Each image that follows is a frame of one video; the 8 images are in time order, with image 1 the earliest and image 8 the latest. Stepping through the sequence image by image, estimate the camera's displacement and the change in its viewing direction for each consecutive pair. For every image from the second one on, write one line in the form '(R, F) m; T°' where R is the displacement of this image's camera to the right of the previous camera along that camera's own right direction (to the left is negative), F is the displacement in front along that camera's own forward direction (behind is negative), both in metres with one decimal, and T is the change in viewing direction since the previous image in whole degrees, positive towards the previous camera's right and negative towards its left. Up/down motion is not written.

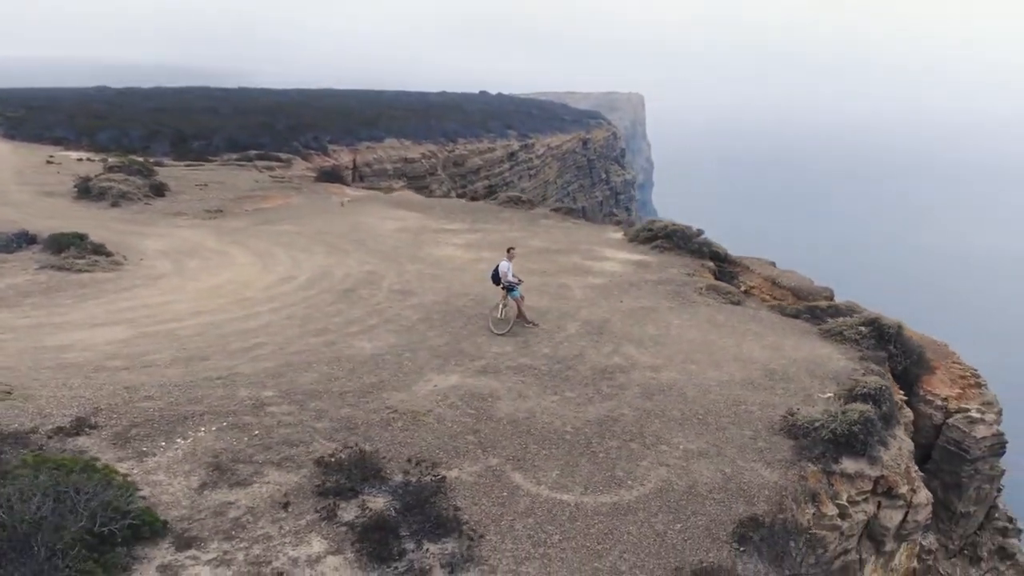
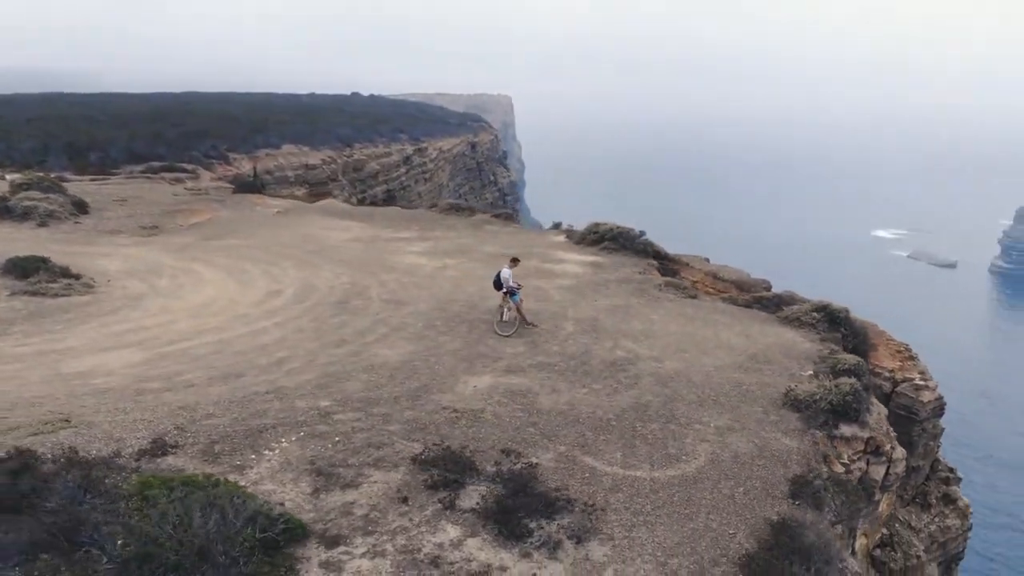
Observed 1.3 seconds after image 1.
(-2.6, -1.0) m; +9°
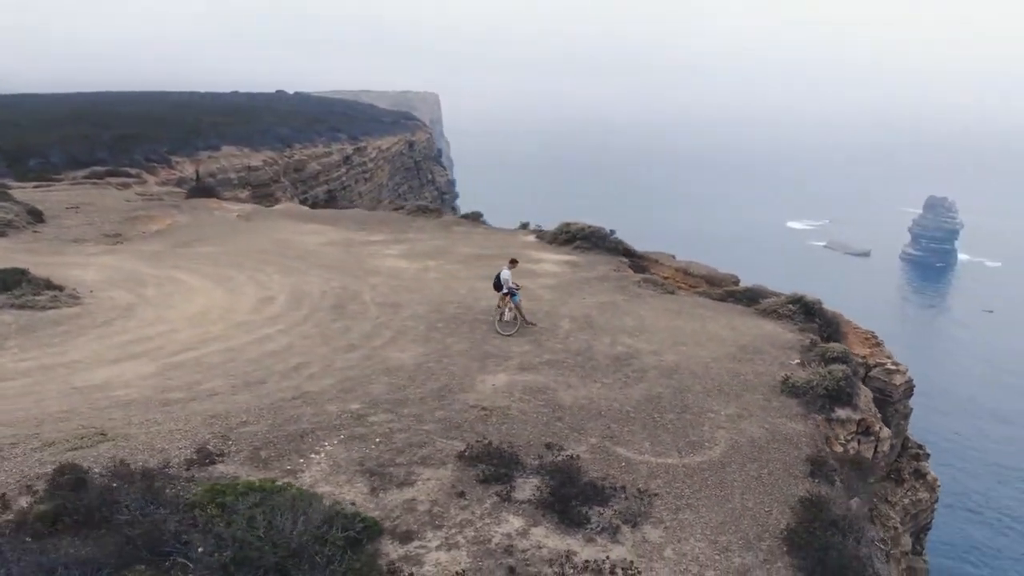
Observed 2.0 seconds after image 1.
(-1.5, -0.5) m; +5°
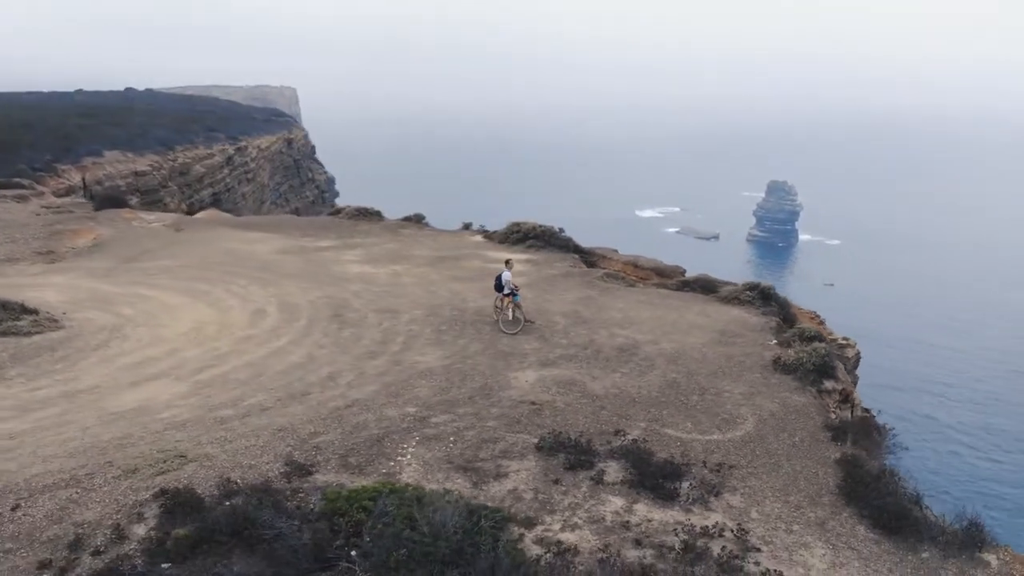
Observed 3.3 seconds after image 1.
(-3.0, -0.7) m; +10°
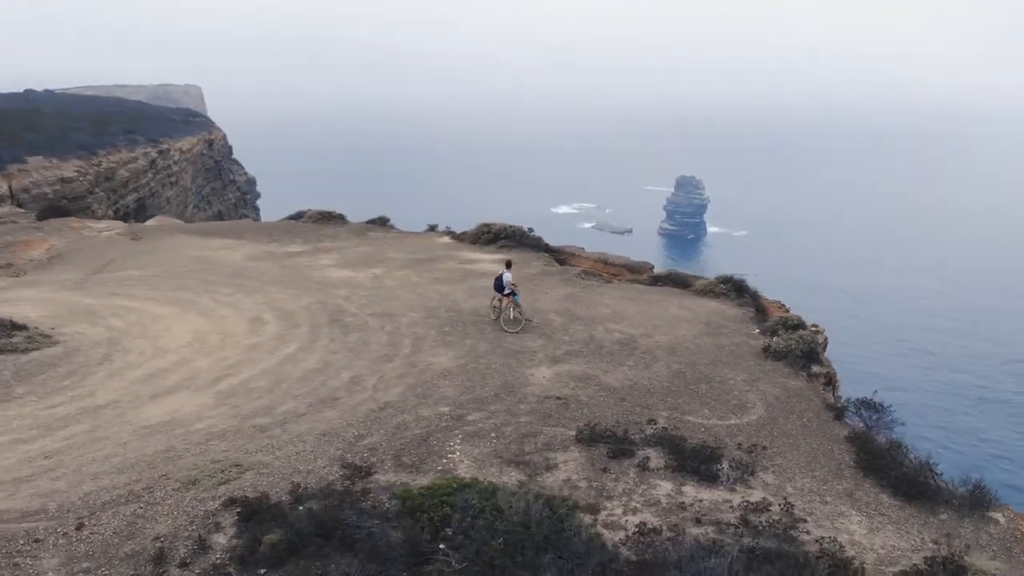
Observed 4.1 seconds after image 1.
(-1.9, -0.5) m; +6°
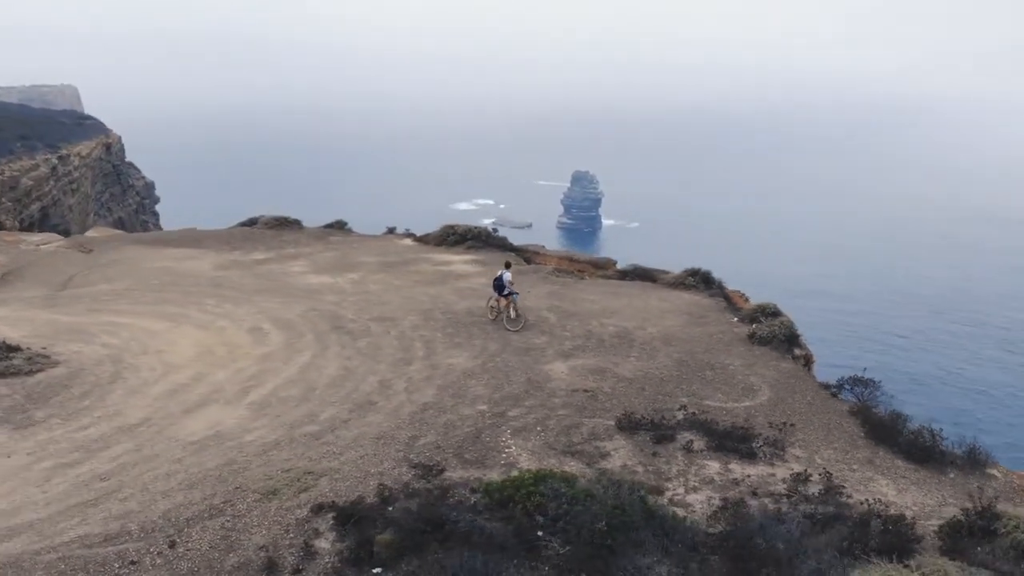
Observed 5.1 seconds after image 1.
(-2.4, -0.5) m; +8°
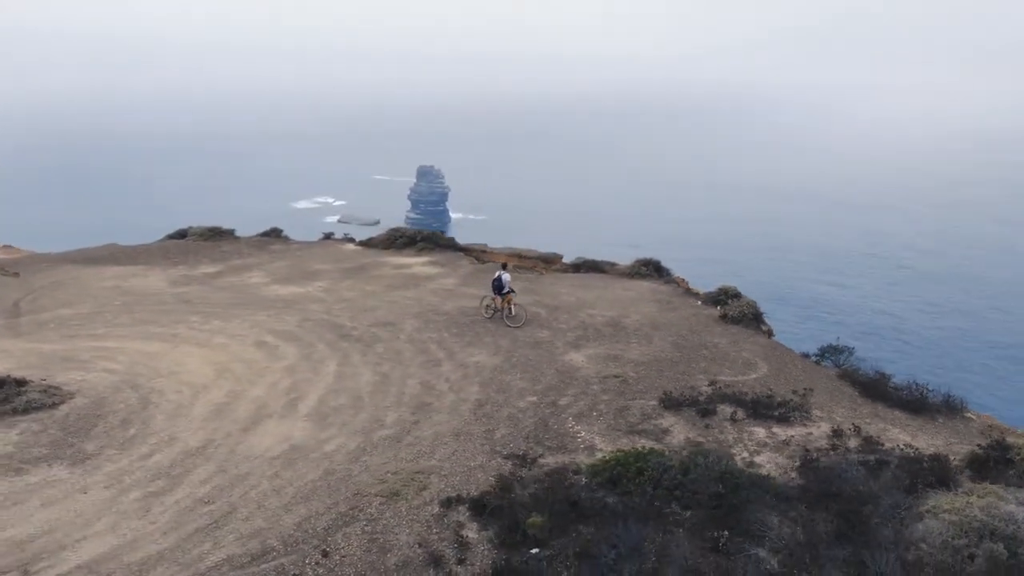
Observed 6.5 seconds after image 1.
(-3.8, -0.7) m; +11°
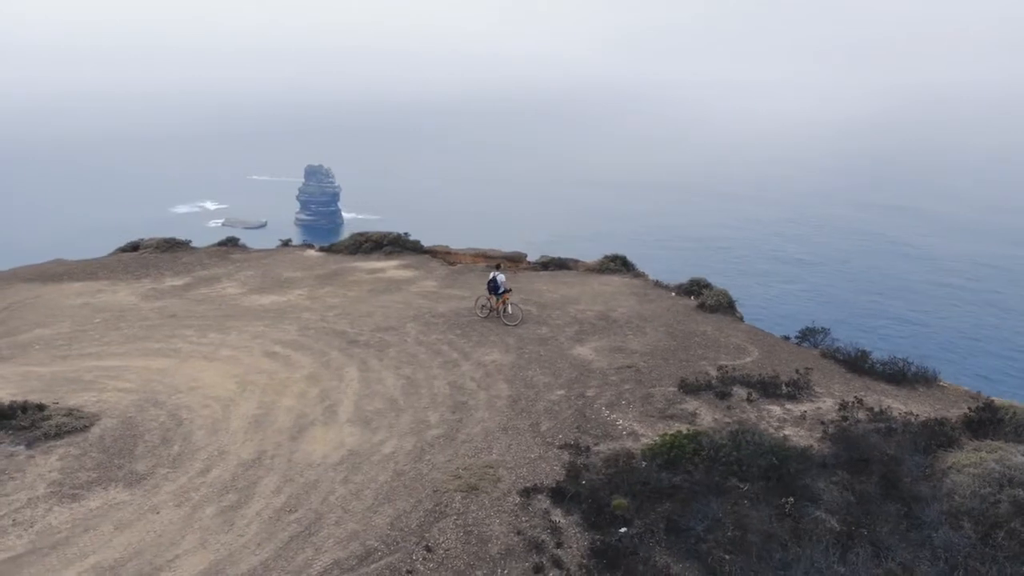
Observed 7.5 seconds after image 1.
(-2.7, -0.5) m; +8°
